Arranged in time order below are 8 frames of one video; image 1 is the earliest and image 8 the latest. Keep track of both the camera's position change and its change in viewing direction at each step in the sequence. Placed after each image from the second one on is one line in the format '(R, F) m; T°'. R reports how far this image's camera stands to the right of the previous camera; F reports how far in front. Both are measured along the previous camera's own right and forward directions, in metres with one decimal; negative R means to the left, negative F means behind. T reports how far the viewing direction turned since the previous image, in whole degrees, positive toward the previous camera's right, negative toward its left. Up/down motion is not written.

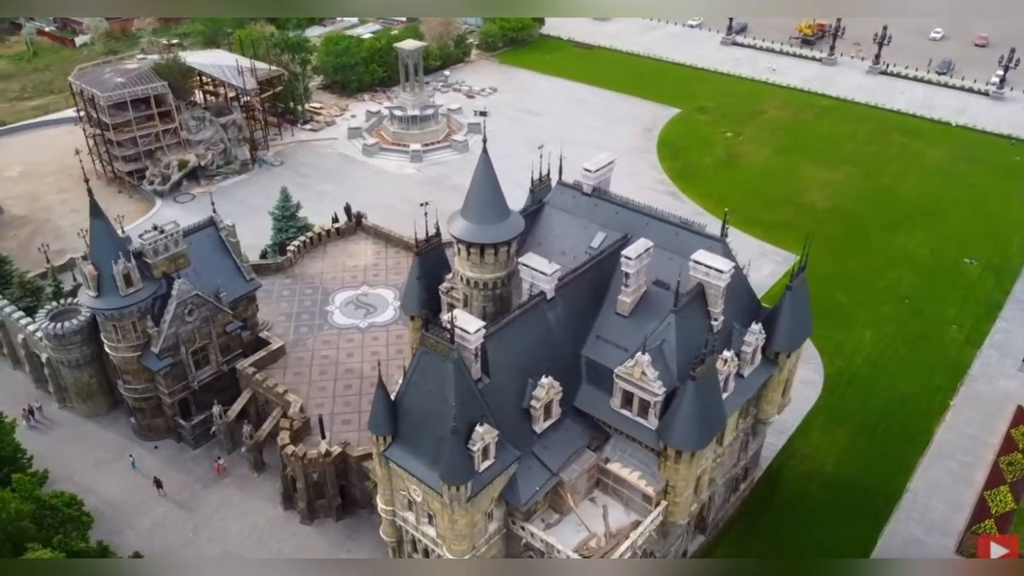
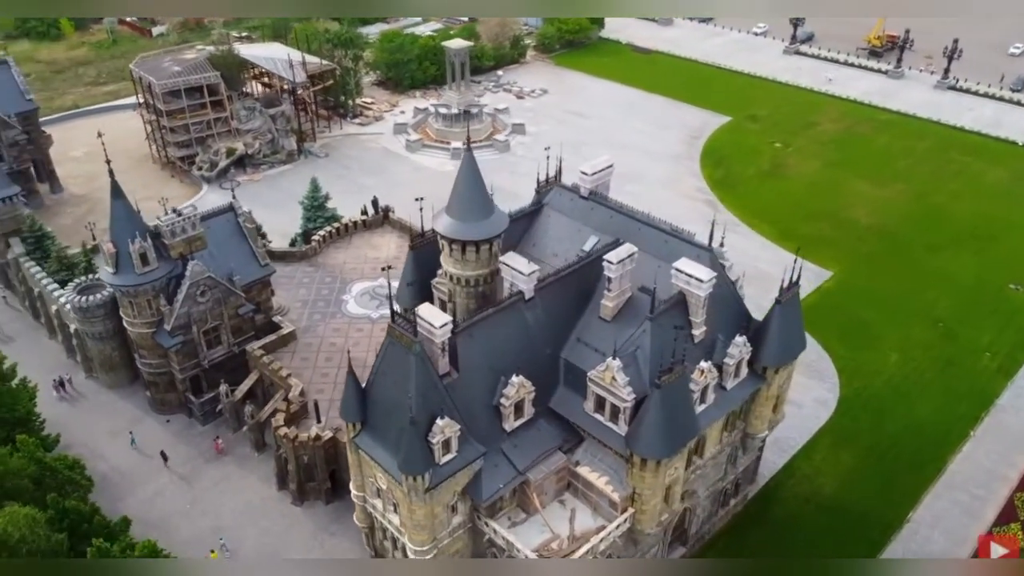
(+3.5, -0.1) m; -5°
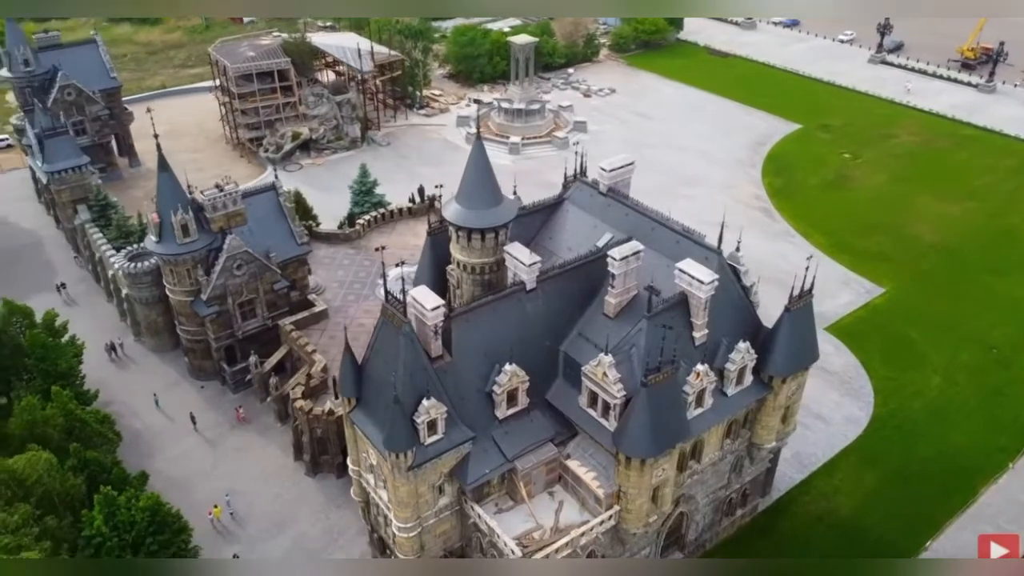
(+3.1, -0.1) m; -6°
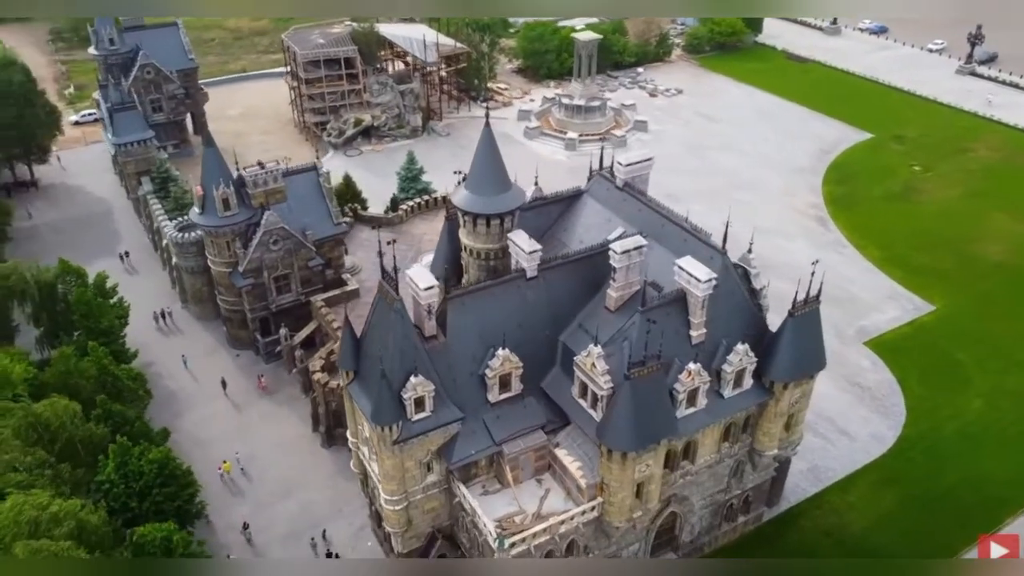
(+3.2, -0.2) m; -6°
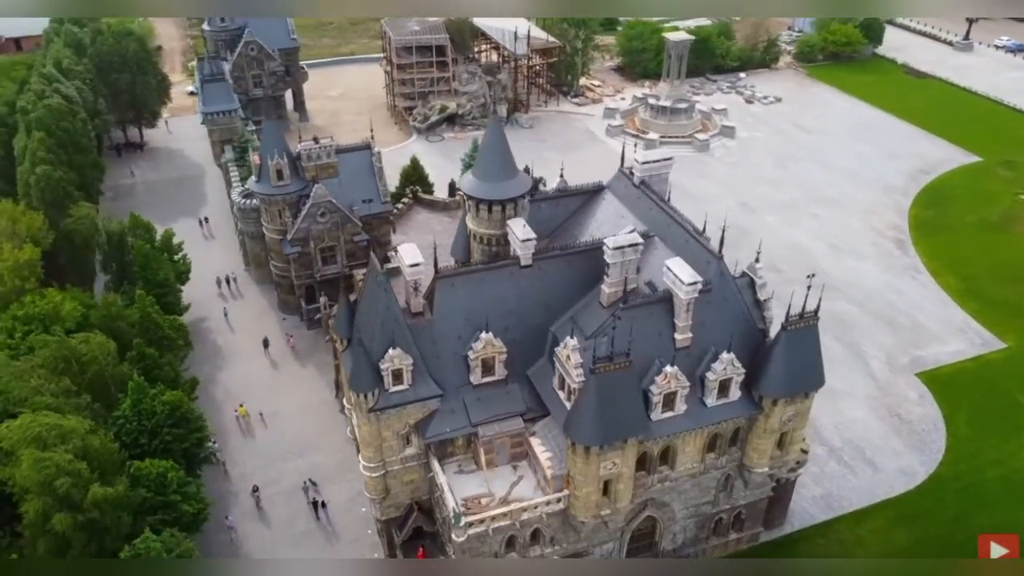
(+5.0, 0.0) m; -8°
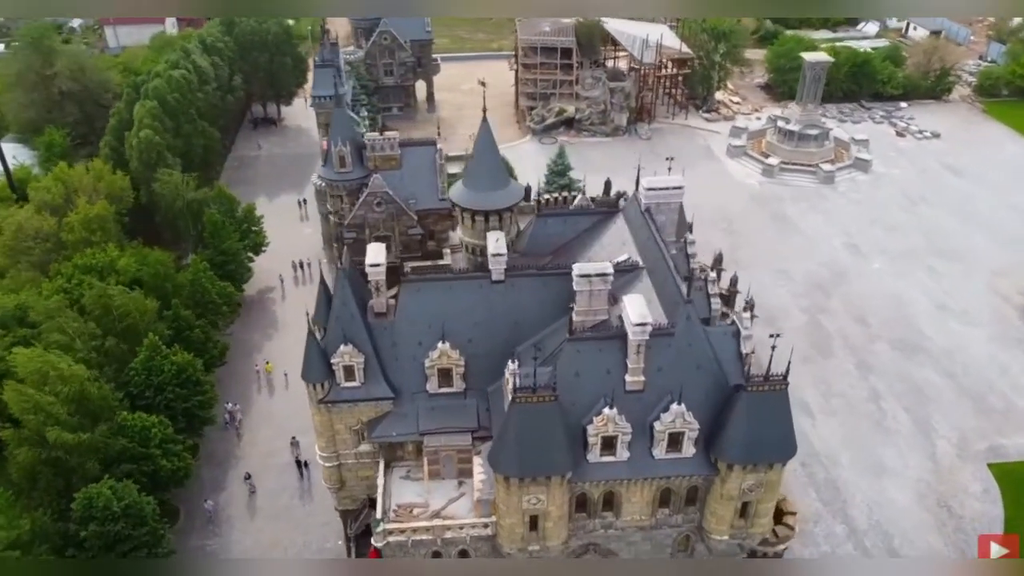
(+8.0, +1.8) m; -13°
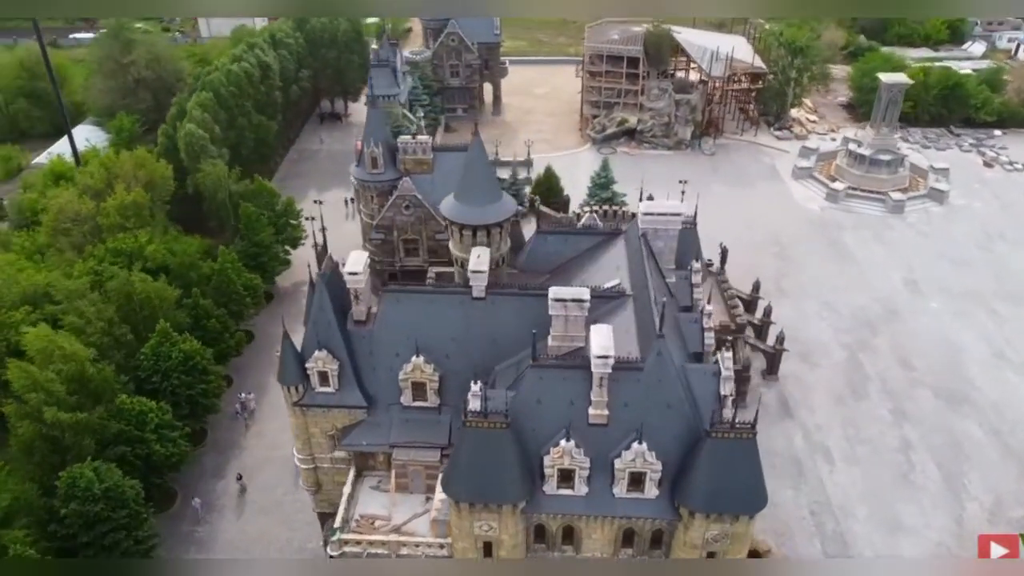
(+4.2, +1.0) m; -7°
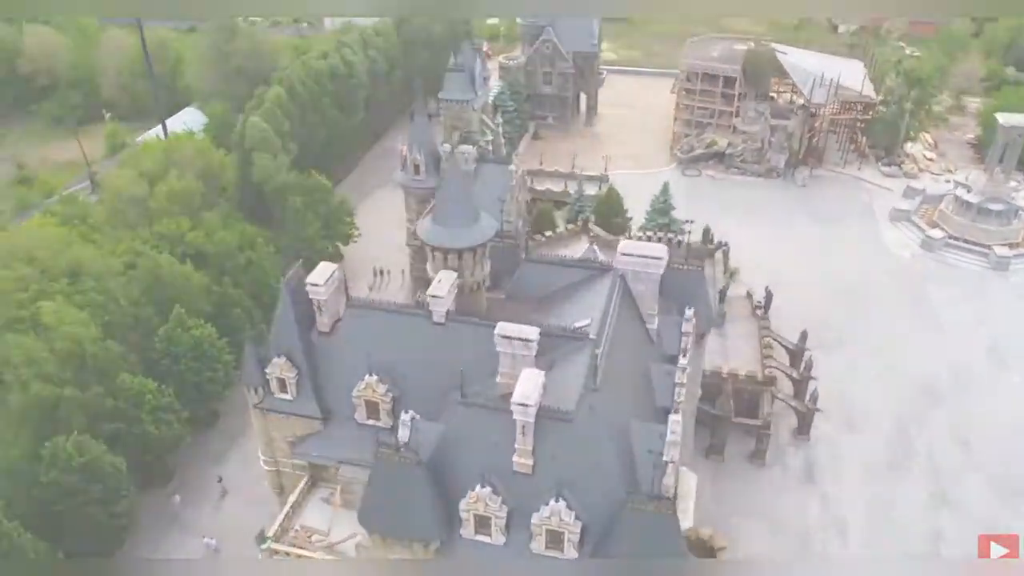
(+6.2, +1.7) m; -10°
